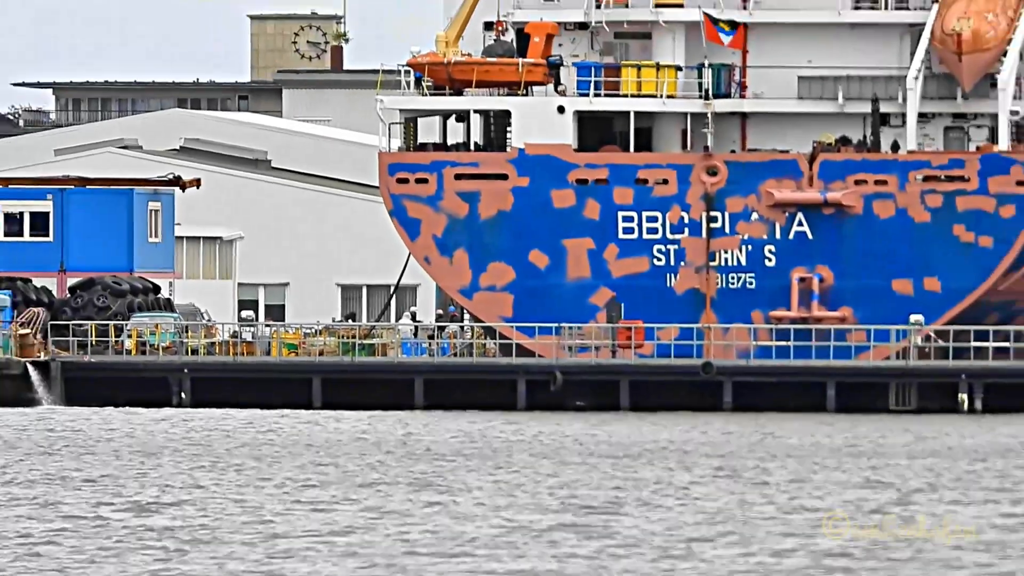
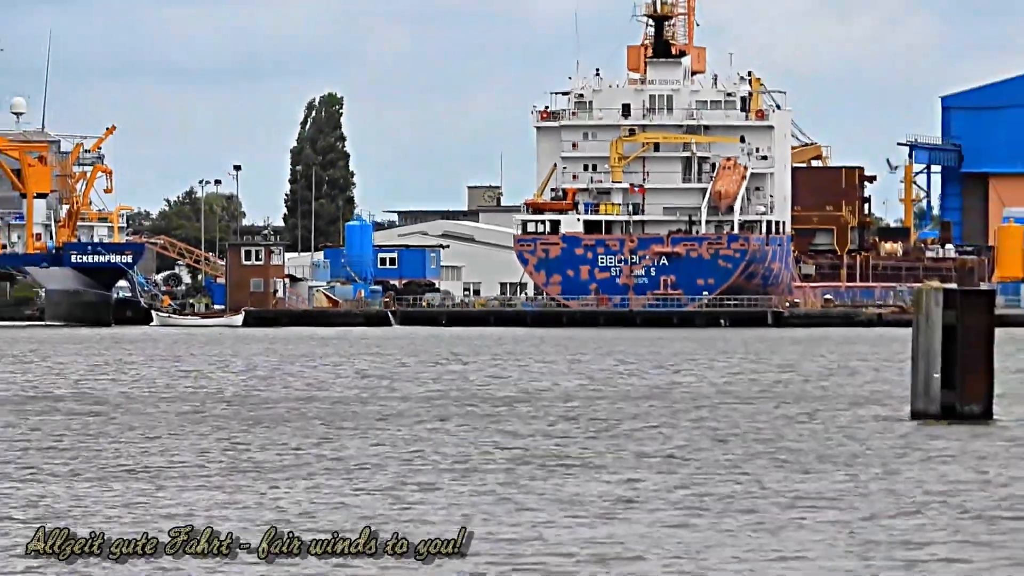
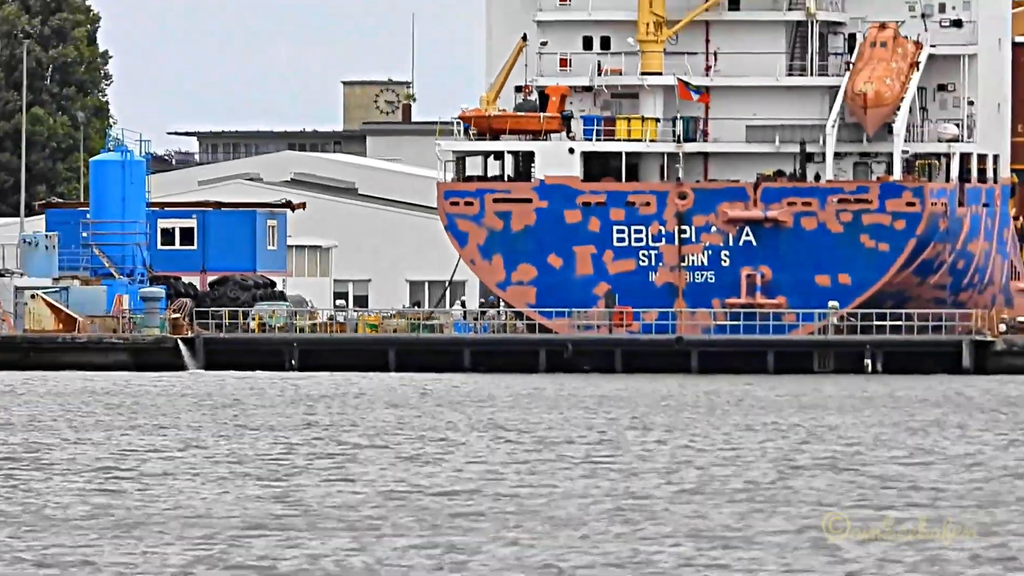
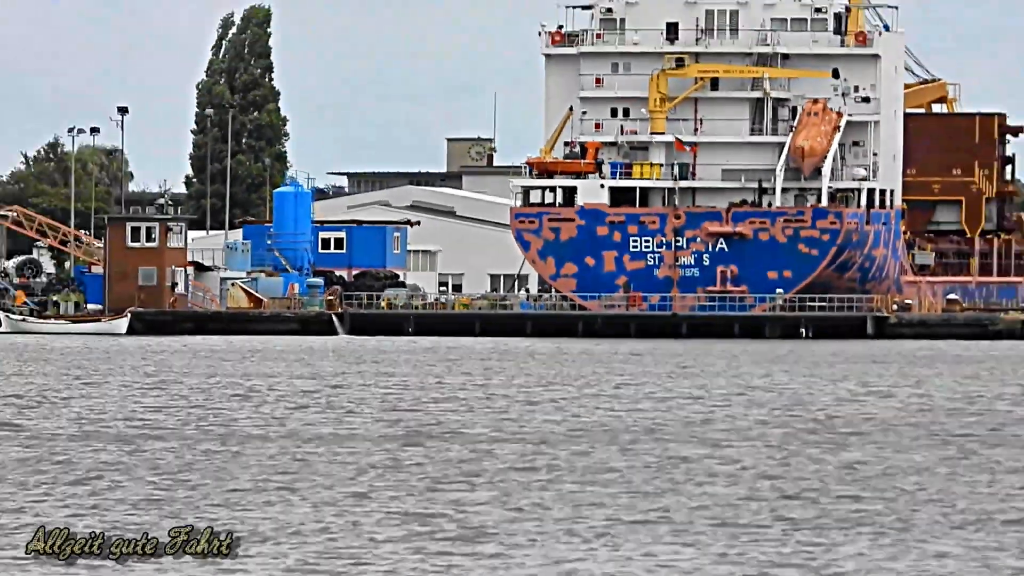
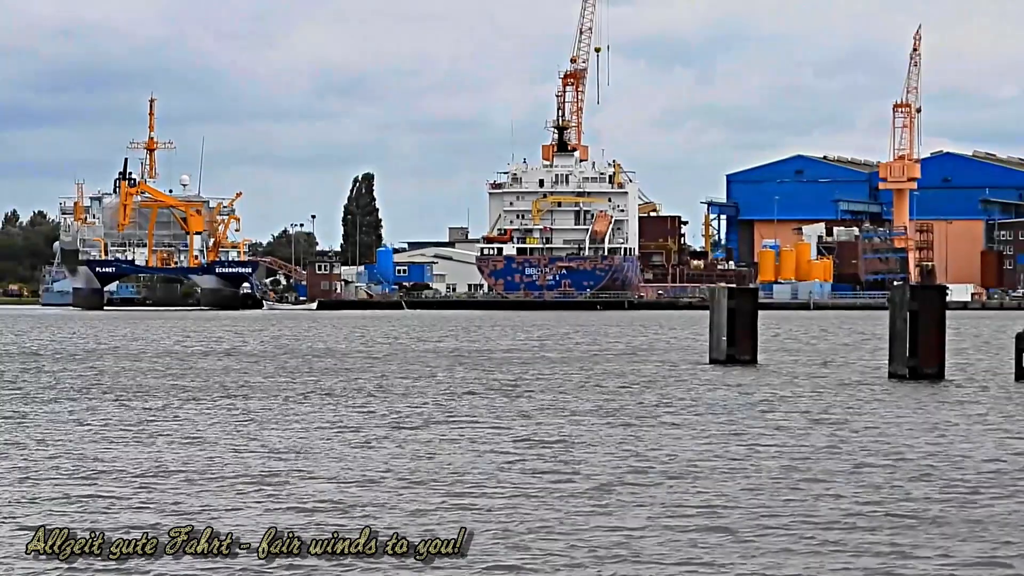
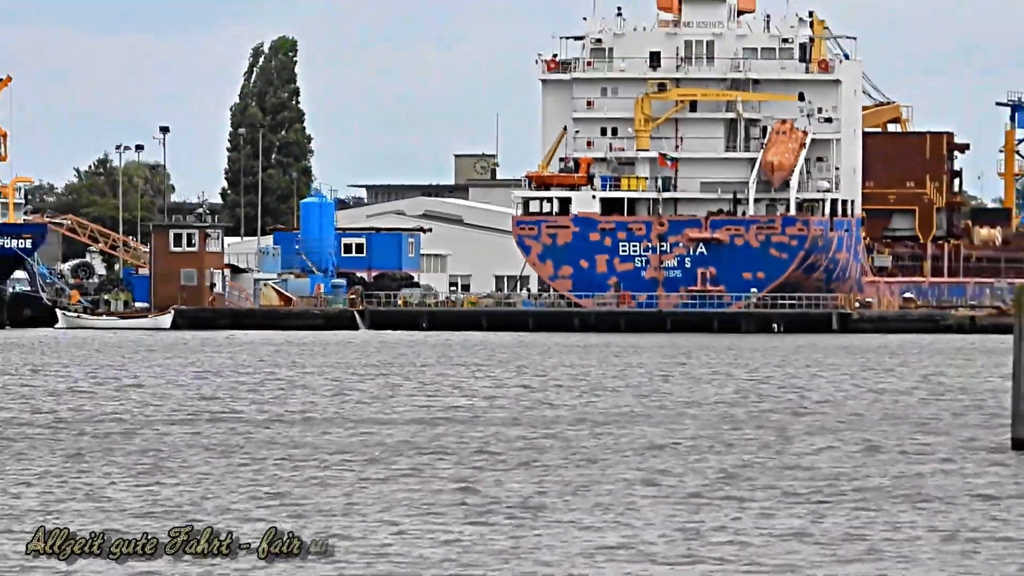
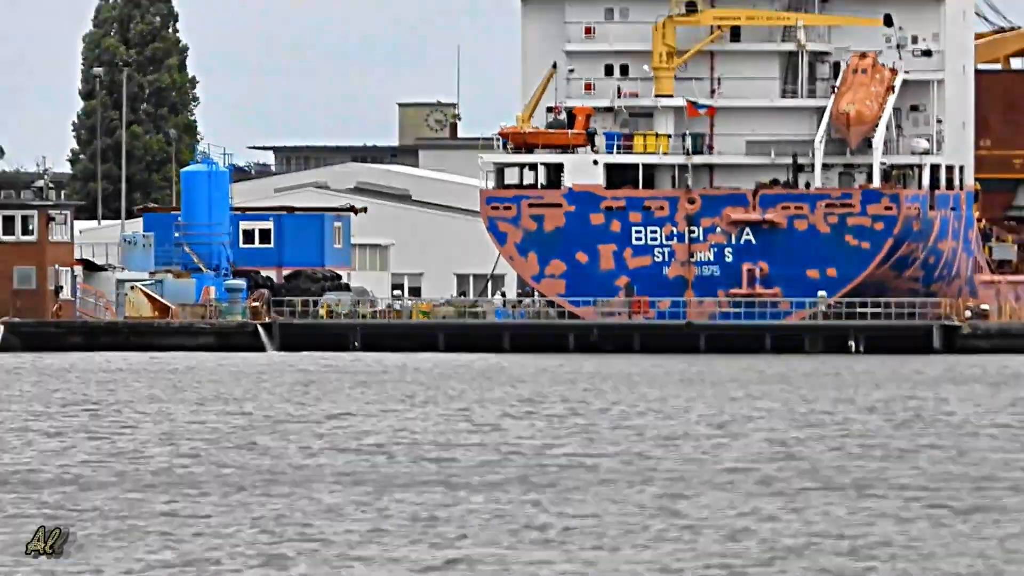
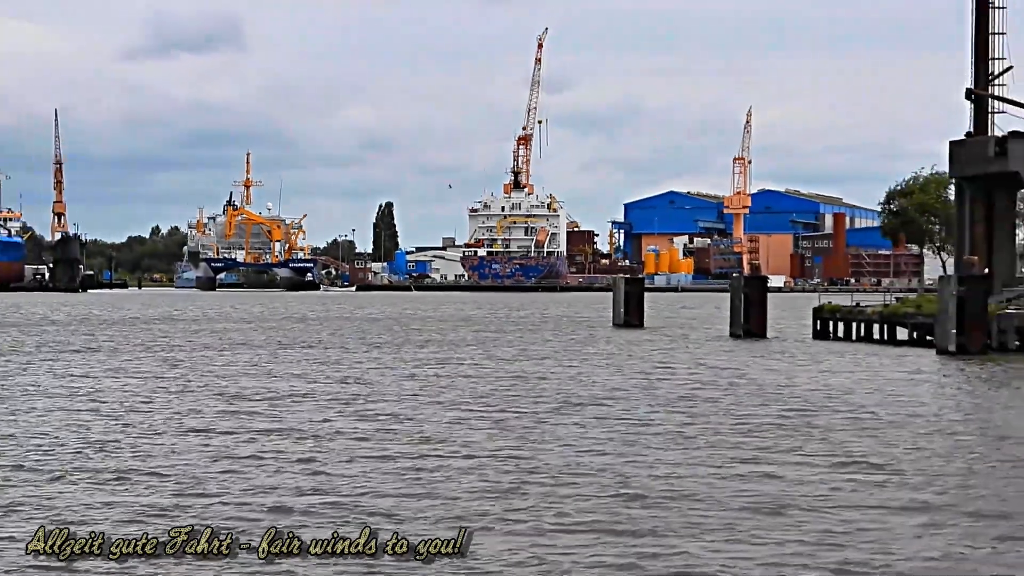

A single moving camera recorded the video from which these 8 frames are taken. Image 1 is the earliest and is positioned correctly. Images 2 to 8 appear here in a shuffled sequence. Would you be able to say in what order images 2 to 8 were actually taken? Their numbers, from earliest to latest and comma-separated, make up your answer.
3, 7, 4, 6, 2, 5, 8
